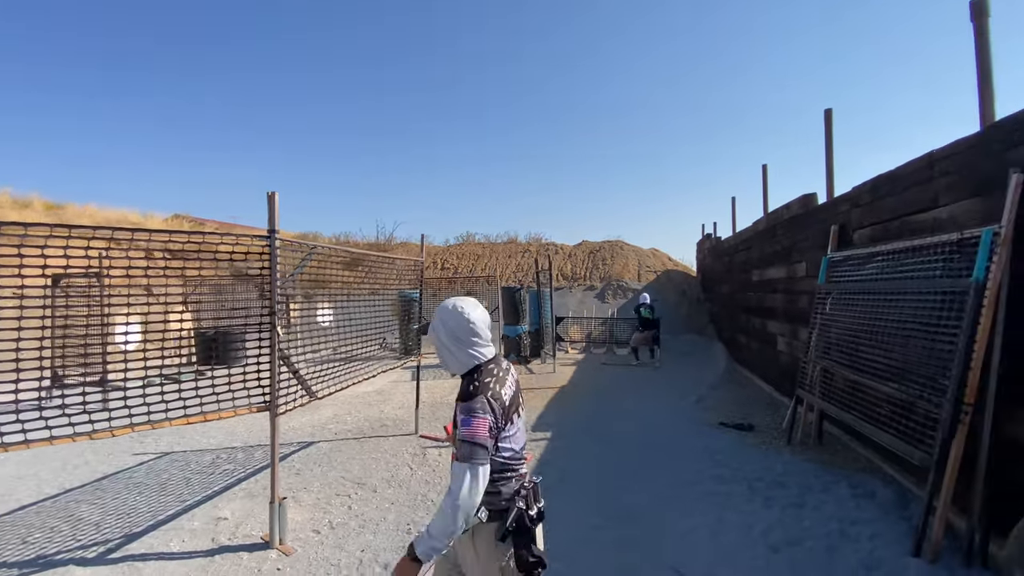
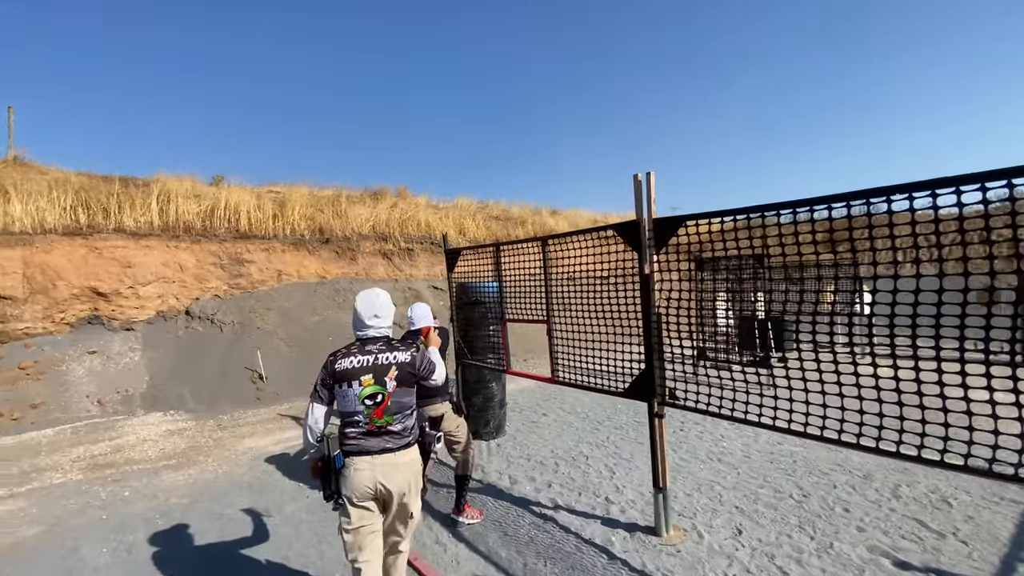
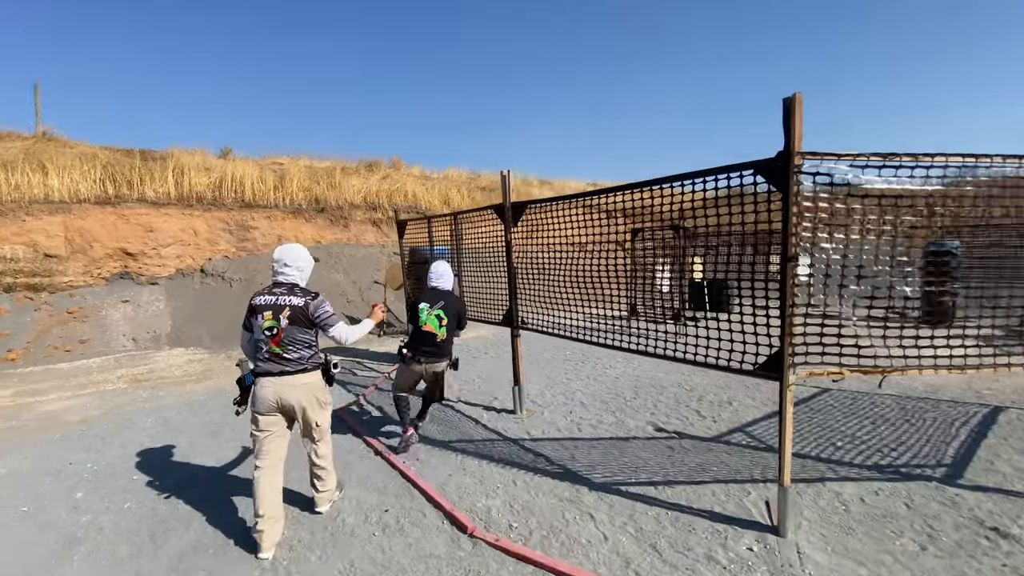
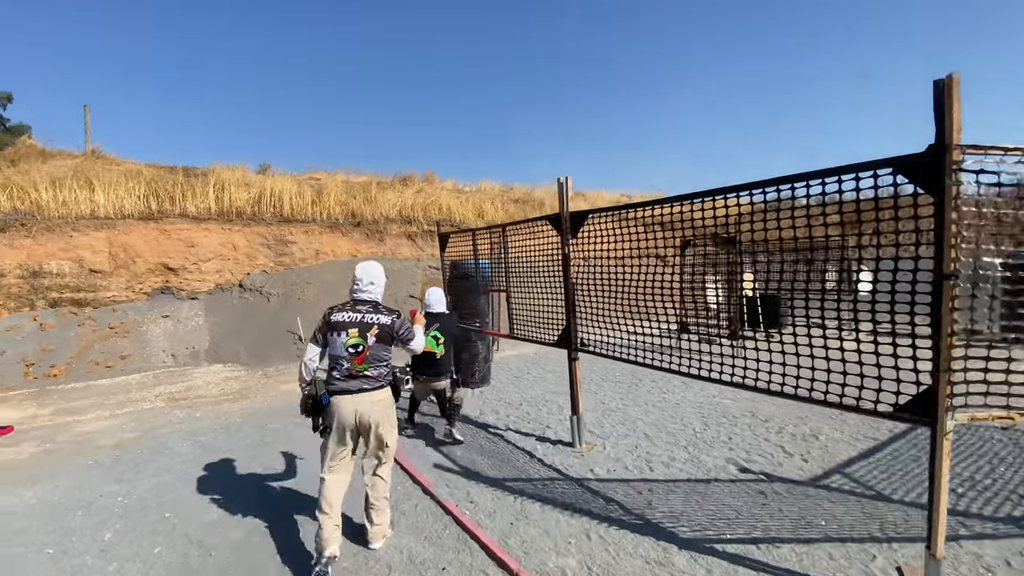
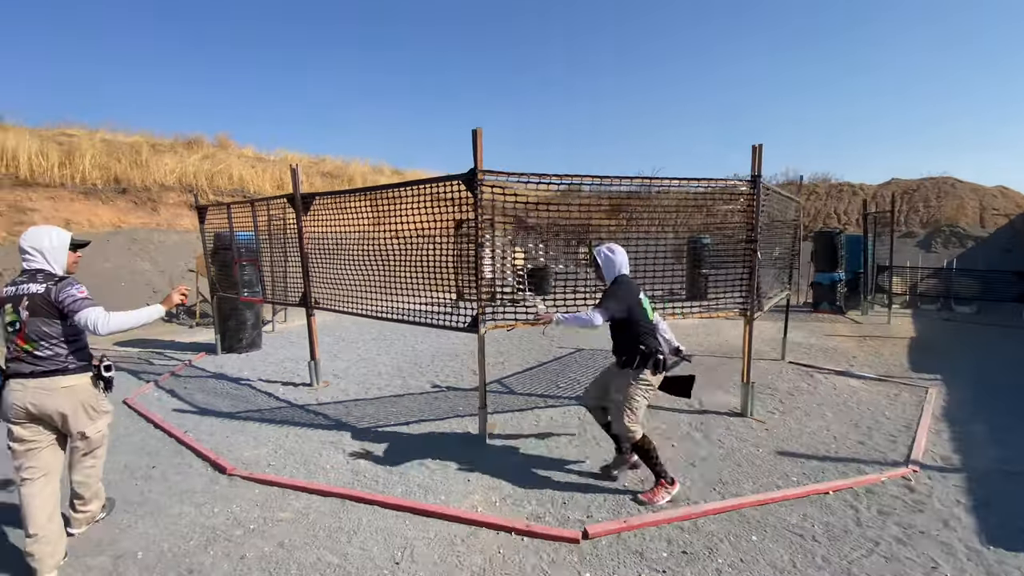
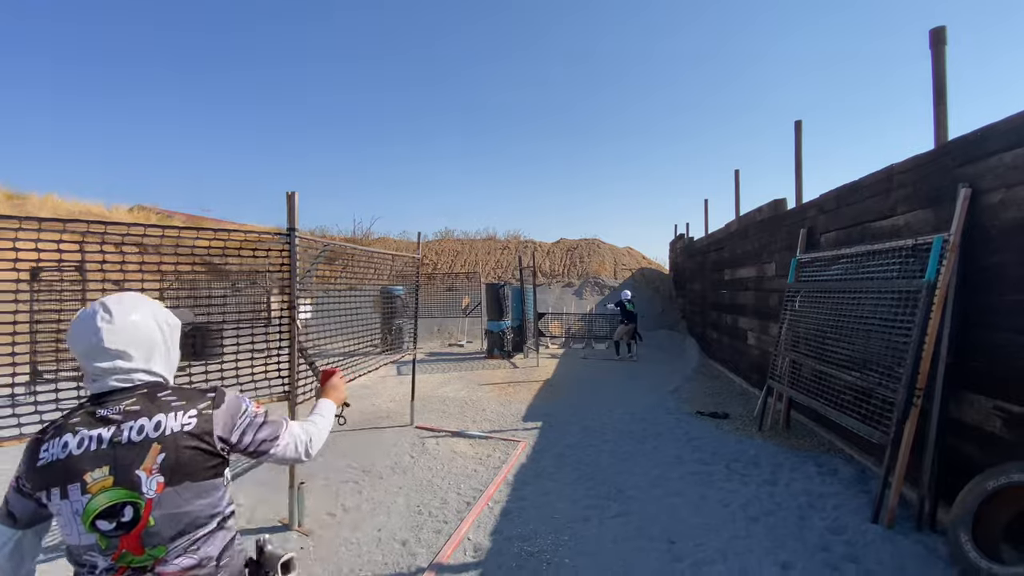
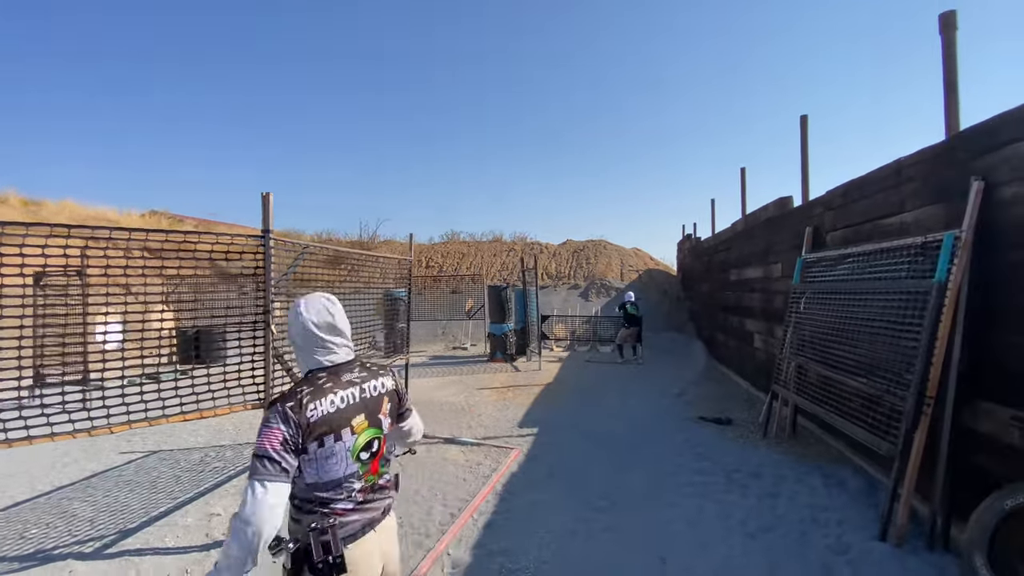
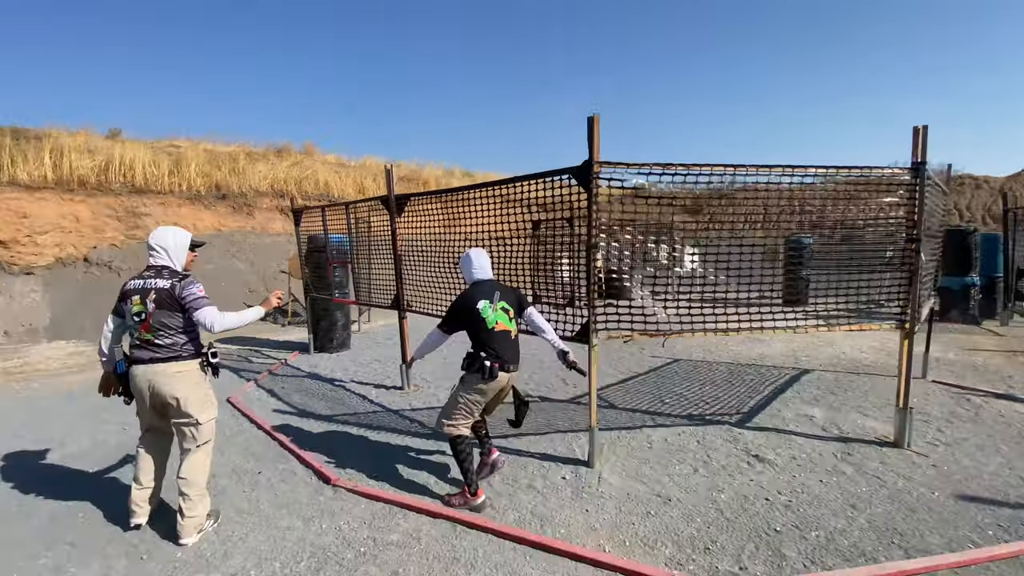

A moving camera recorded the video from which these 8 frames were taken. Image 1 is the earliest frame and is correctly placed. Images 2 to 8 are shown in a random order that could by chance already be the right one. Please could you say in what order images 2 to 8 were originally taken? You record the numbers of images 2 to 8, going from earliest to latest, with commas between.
7, 6, 5, 8, 3, 4, 2
